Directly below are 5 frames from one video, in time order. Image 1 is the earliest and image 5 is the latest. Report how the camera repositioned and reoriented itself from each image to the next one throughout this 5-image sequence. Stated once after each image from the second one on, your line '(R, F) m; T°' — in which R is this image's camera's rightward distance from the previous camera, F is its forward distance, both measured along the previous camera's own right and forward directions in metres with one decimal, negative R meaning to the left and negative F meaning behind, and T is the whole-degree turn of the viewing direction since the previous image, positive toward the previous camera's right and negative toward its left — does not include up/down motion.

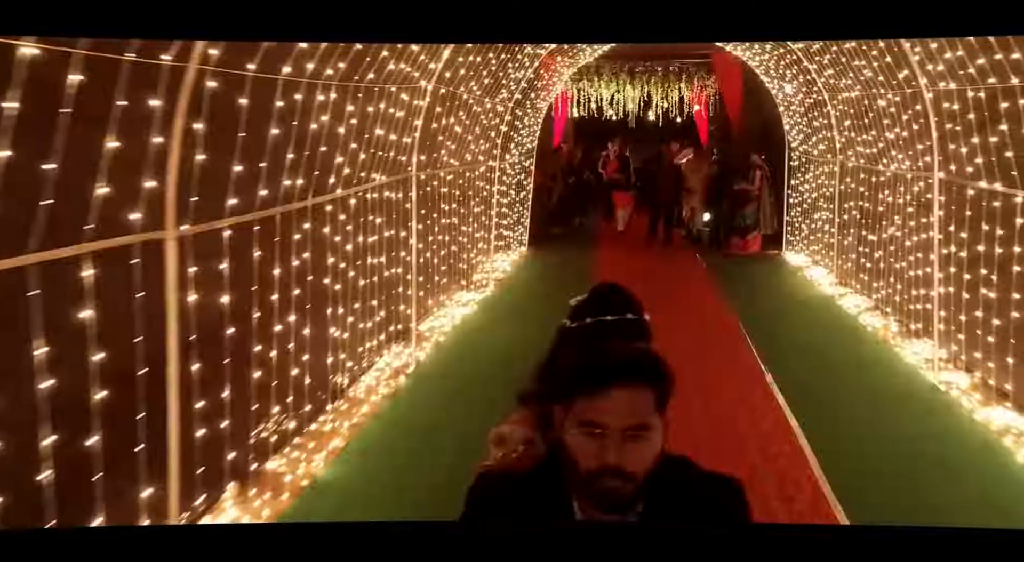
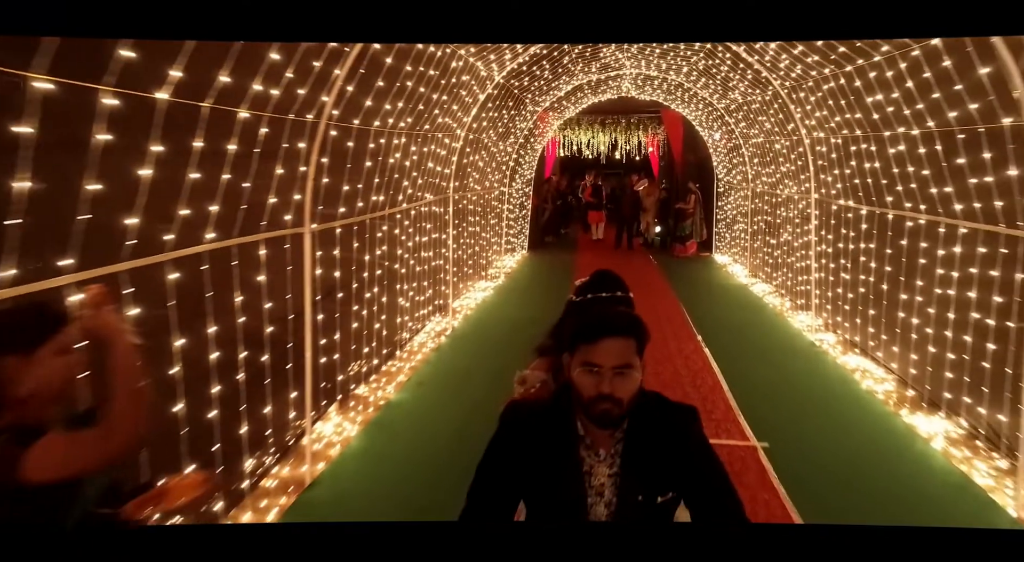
(-0.2, -1.1) m; +3°
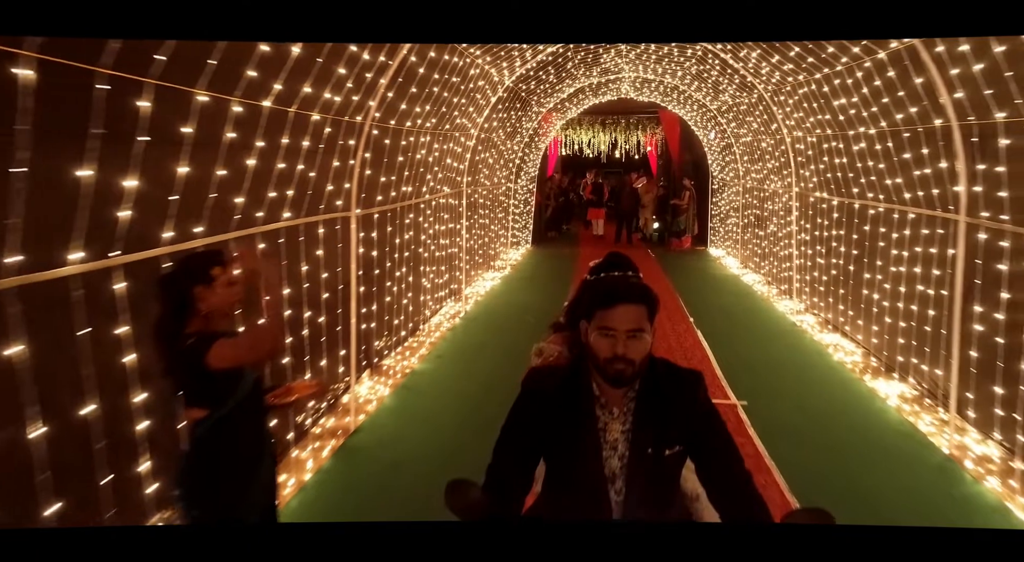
(-0.1, -0.5) m; 0°
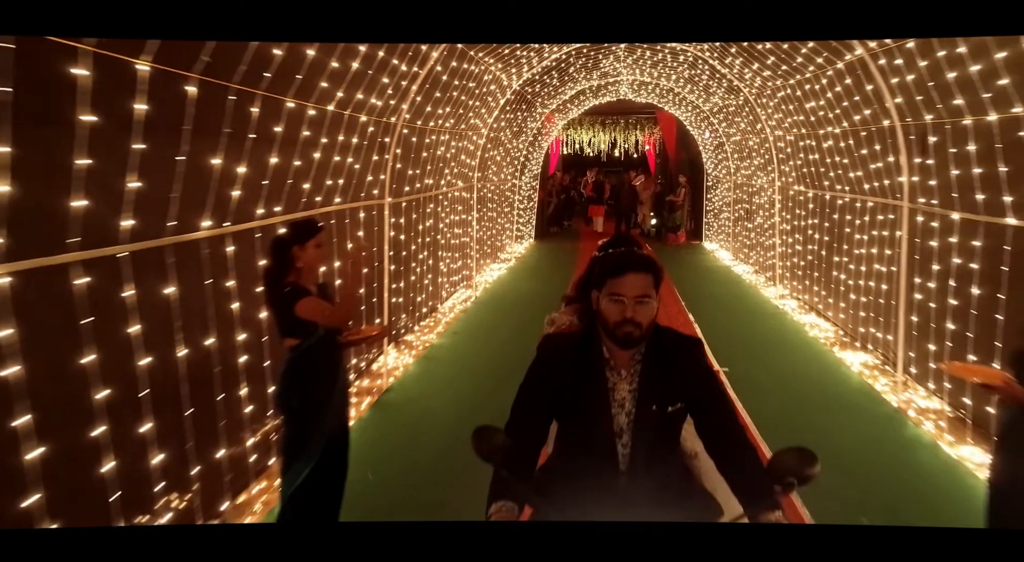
(-0.1, -0.5) m; 0°
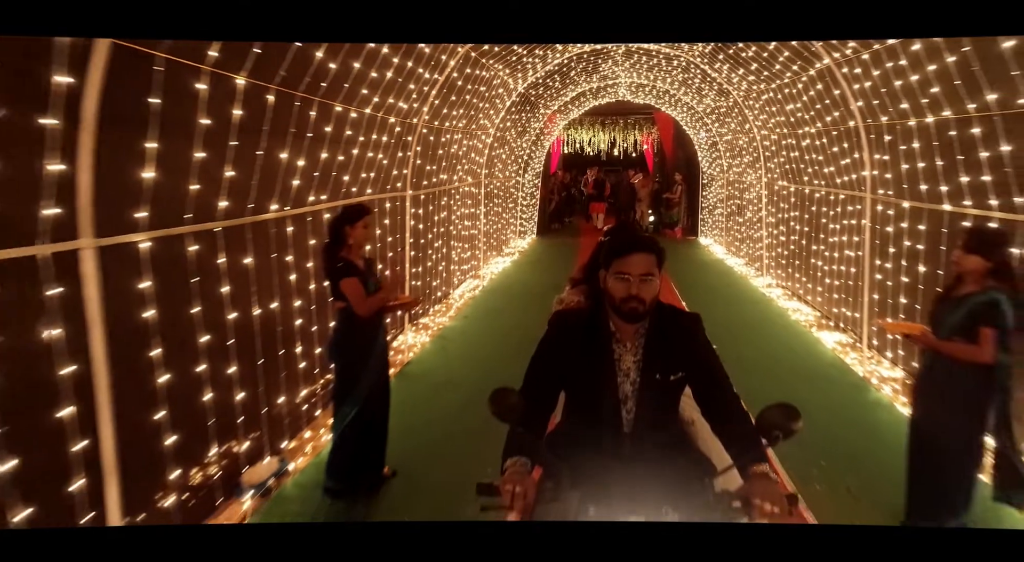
(-0.1, -0.4) m; 0°
